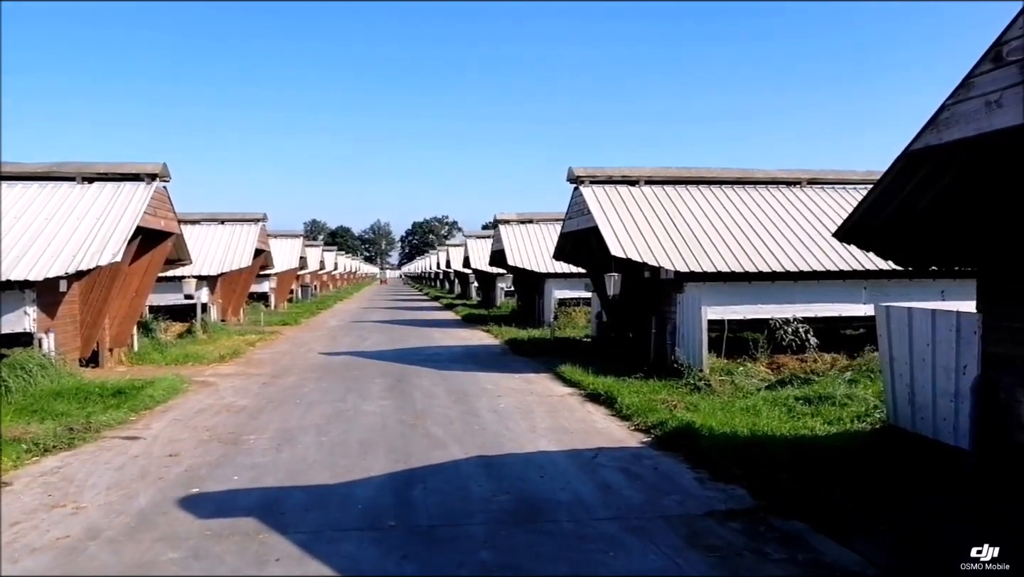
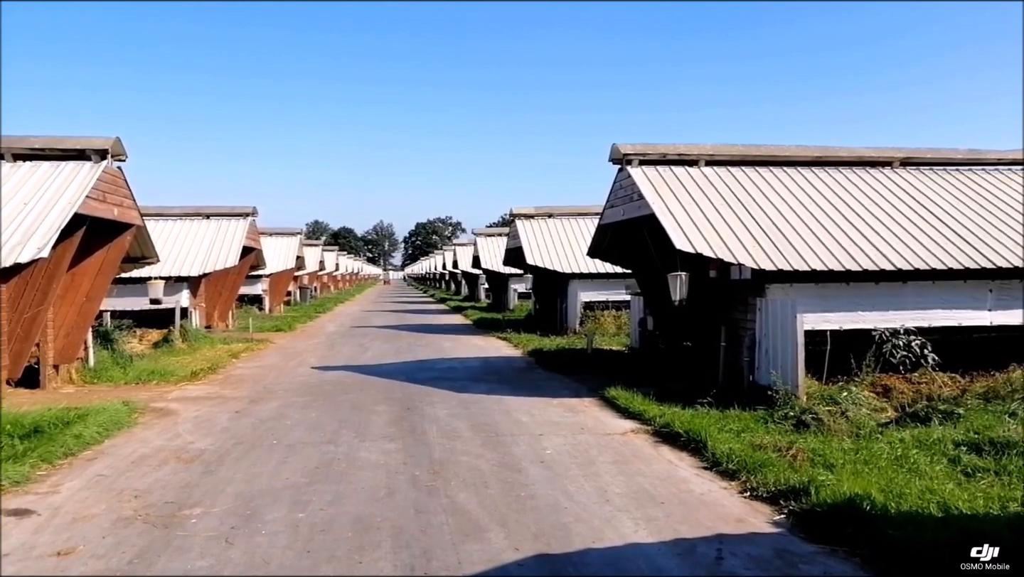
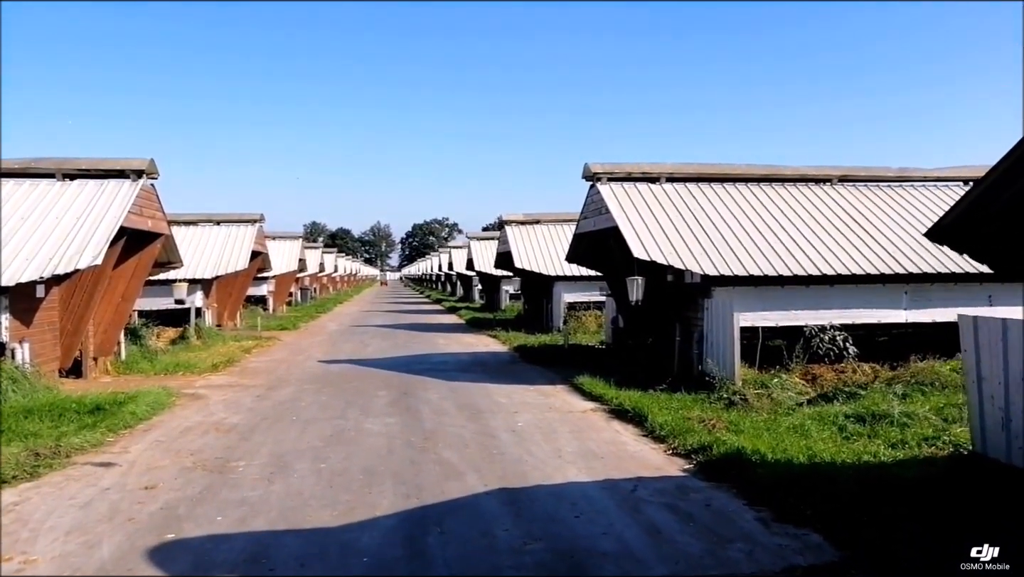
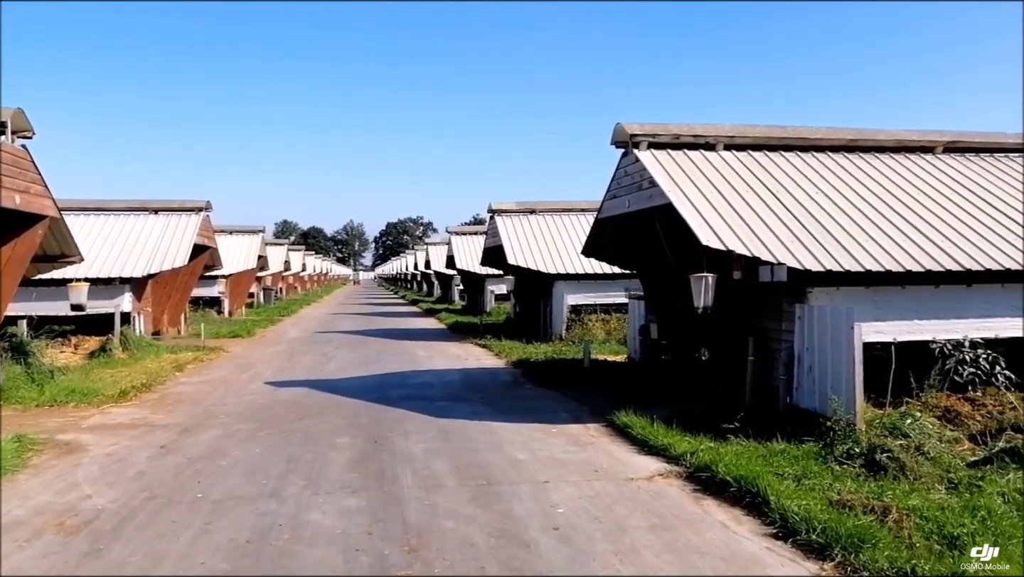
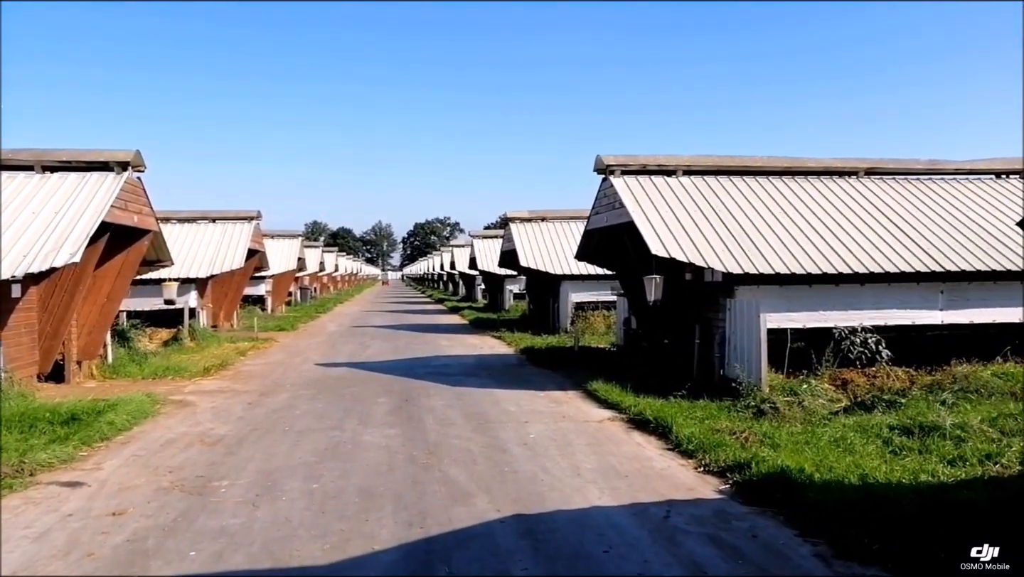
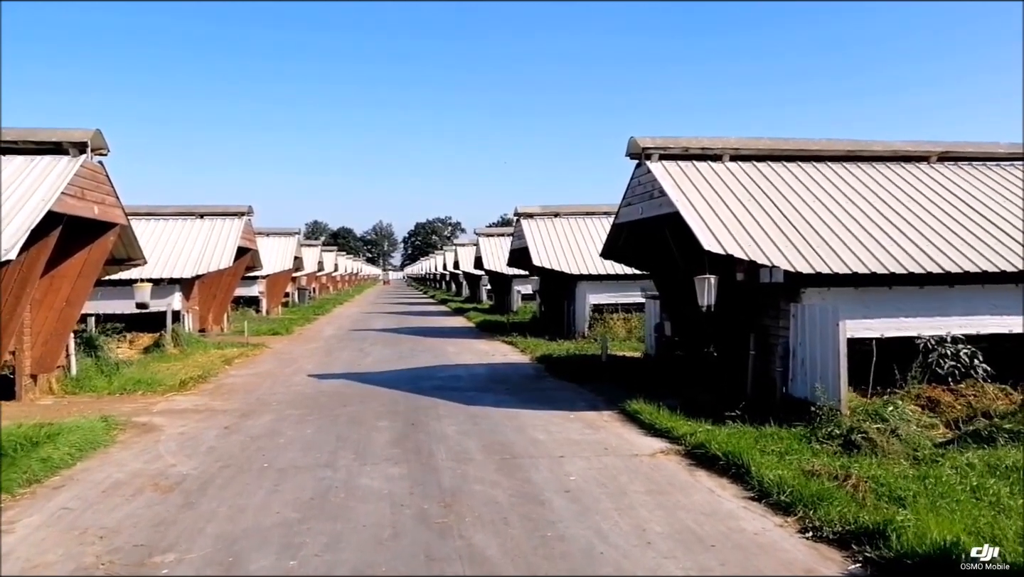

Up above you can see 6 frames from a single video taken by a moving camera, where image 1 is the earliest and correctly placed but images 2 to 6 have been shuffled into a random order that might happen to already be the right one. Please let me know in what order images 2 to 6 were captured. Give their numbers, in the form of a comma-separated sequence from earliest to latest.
3, 5, 2, 6, 4
